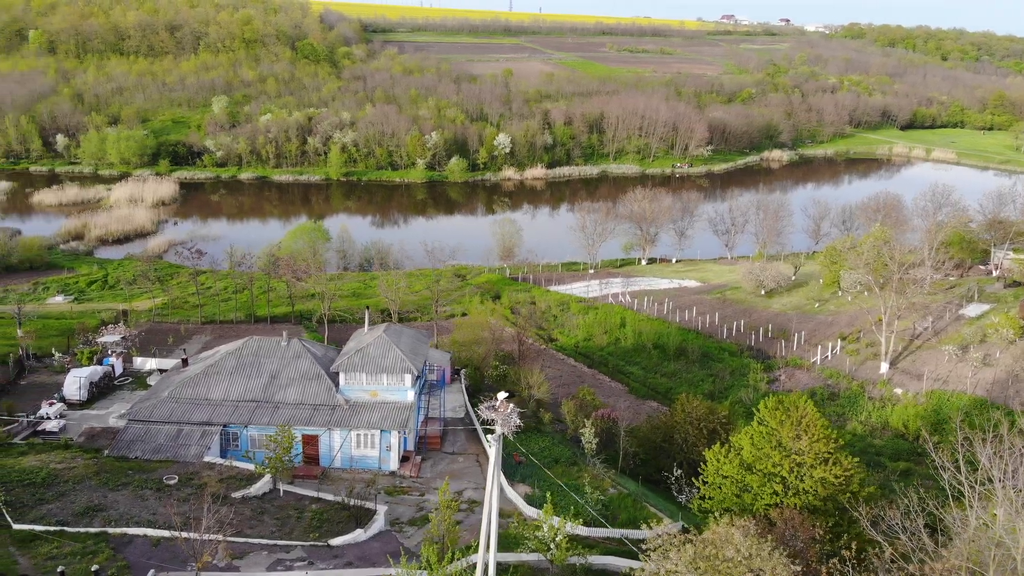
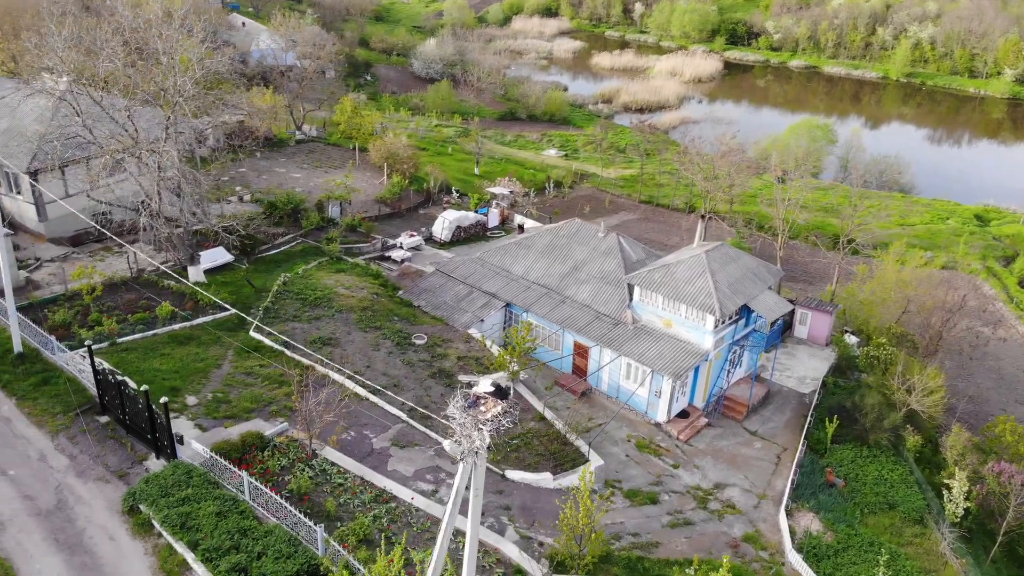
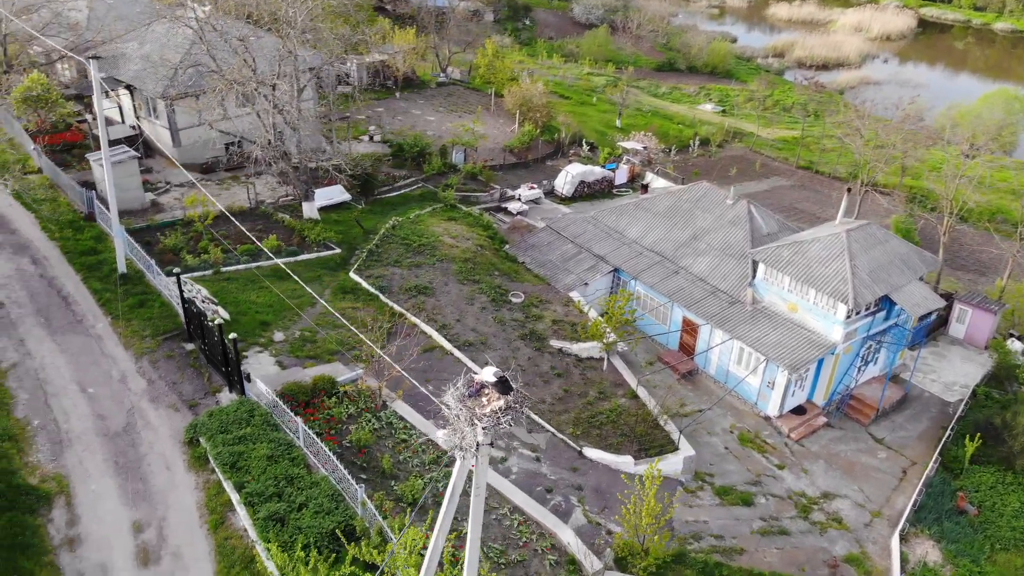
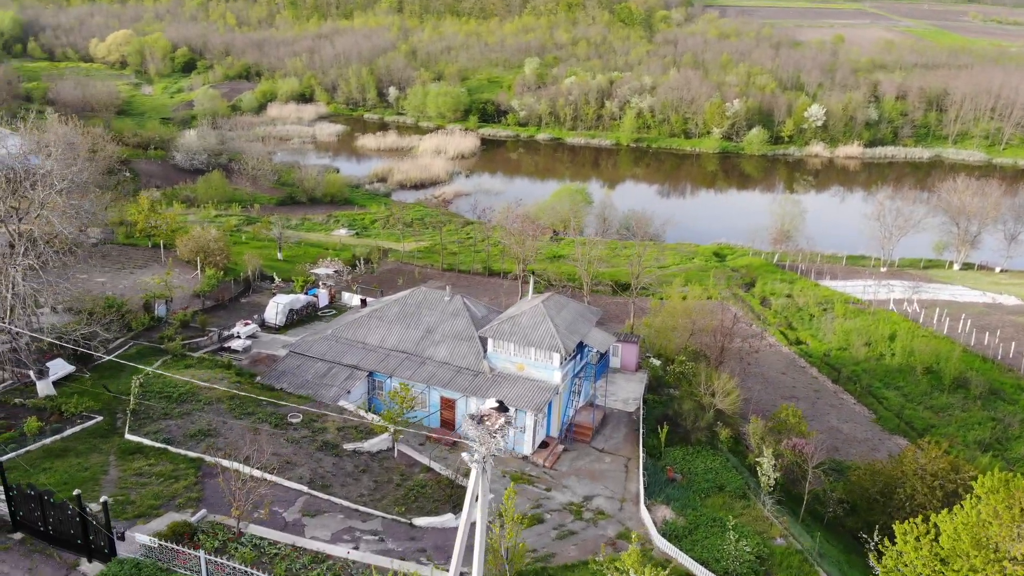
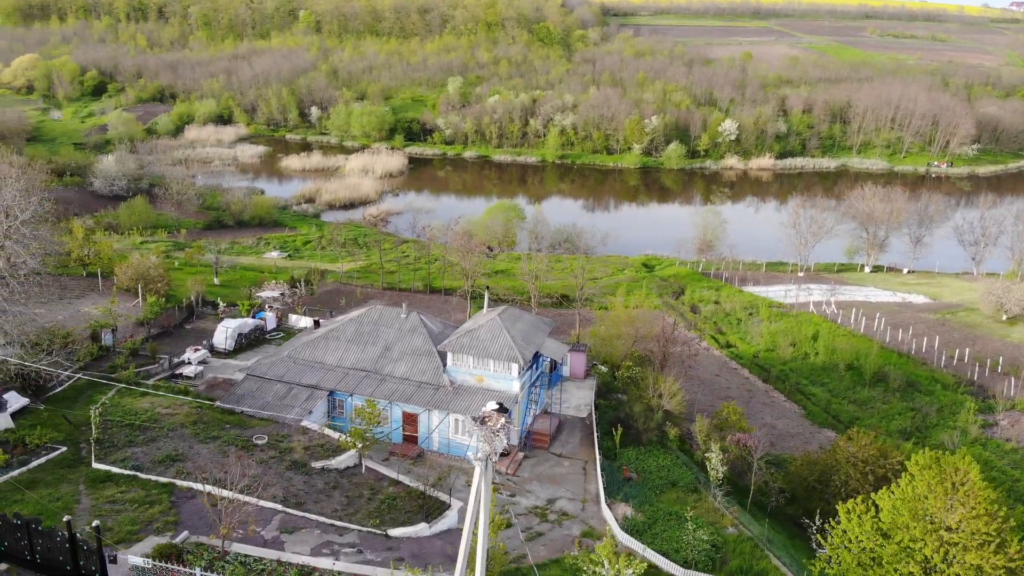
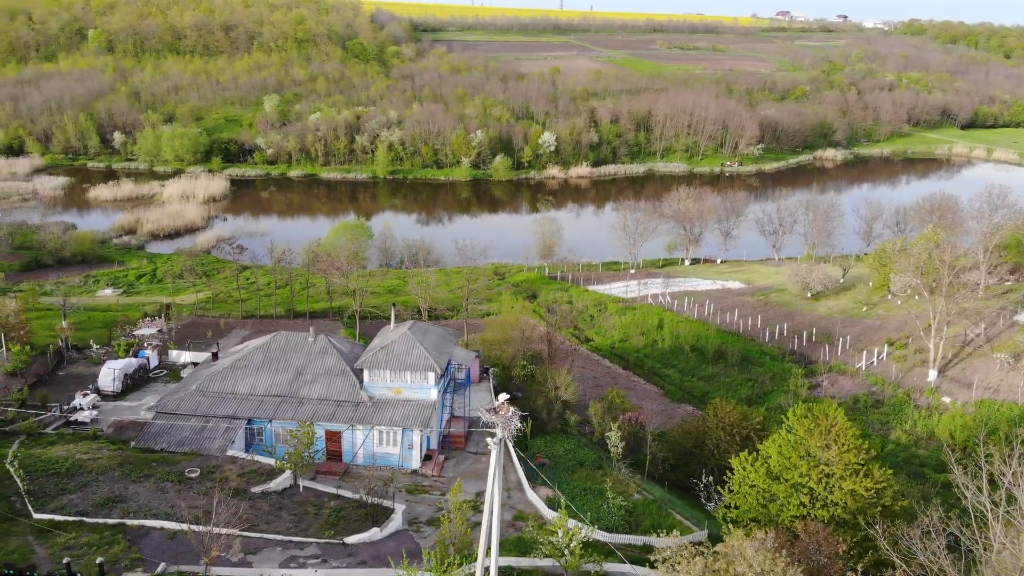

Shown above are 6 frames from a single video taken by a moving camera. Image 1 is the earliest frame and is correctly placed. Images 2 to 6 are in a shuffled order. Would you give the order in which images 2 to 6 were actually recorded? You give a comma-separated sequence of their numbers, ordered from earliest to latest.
6, 5, 4, 2, 3
